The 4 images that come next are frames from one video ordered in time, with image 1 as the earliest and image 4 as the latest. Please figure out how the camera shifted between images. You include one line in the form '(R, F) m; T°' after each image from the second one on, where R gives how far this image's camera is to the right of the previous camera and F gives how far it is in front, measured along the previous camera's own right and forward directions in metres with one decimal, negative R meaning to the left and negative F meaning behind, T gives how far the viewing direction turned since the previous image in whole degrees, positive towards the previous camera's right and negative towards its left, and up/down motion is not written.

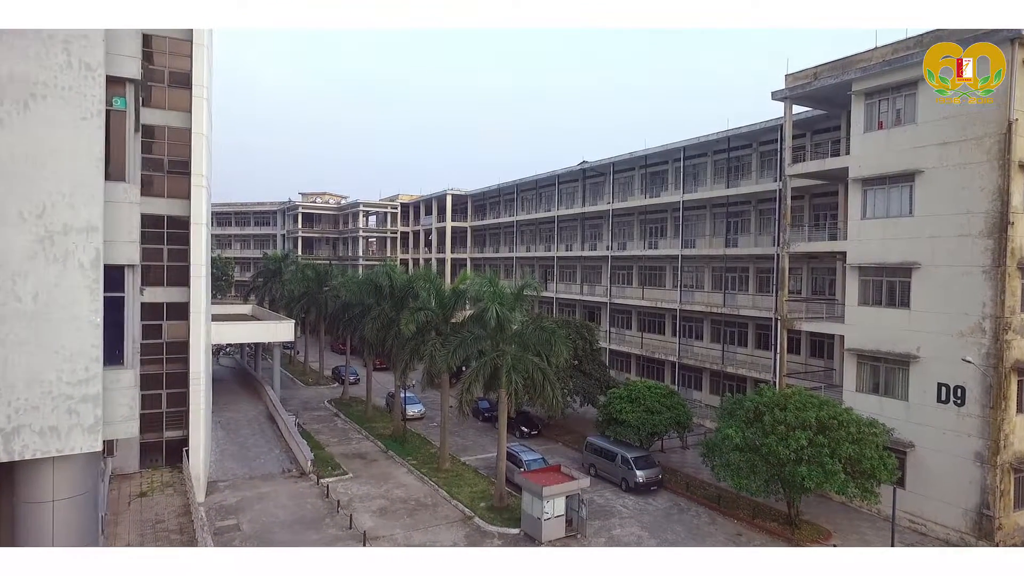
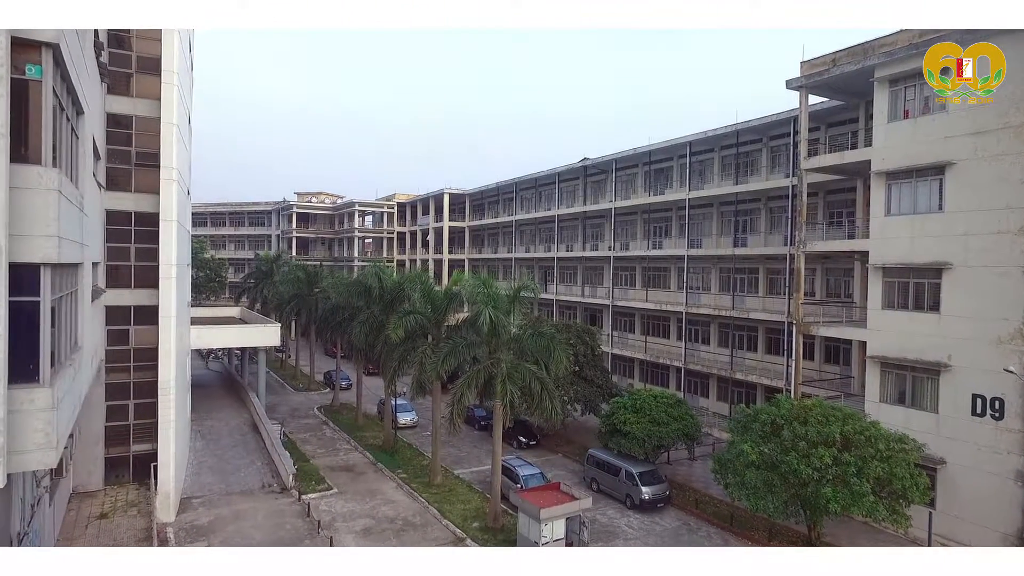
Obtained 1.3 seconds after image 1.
(+0.1, +1.2) m; 0°
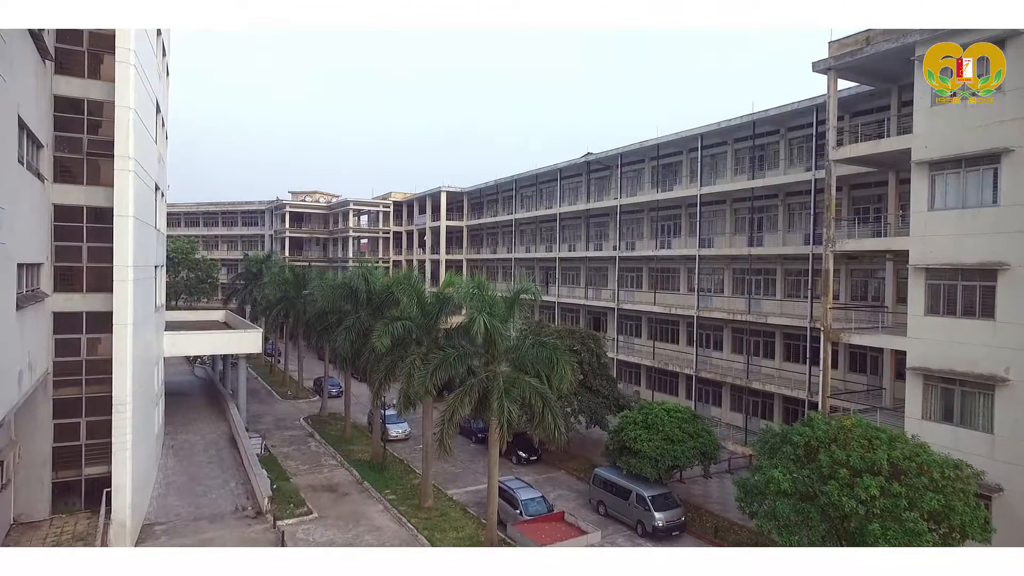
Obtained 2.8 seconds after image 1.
(0.0, +1.6) m; 0°
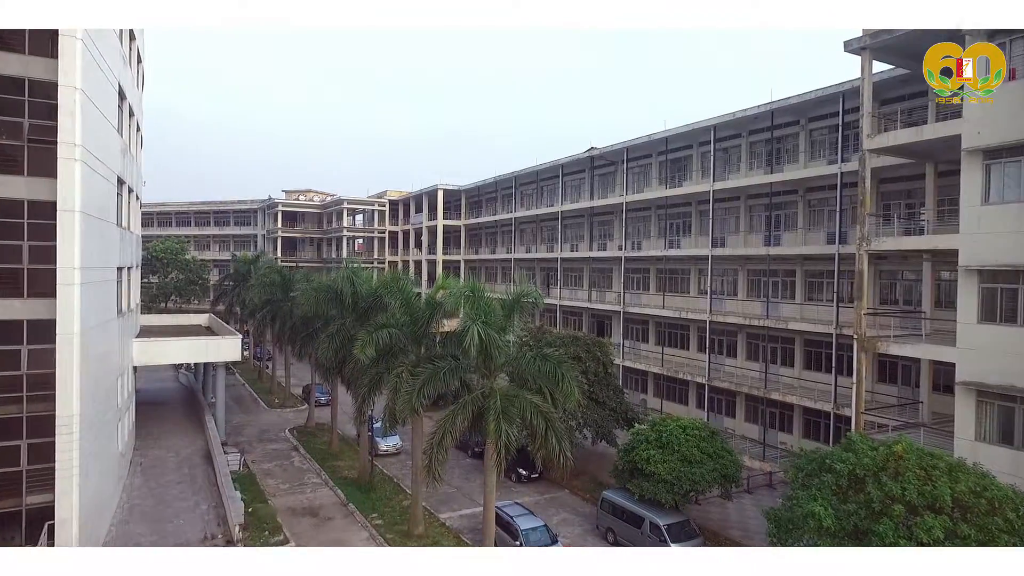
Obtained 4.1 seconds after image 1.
(0.0, +1.5) m; 0°
